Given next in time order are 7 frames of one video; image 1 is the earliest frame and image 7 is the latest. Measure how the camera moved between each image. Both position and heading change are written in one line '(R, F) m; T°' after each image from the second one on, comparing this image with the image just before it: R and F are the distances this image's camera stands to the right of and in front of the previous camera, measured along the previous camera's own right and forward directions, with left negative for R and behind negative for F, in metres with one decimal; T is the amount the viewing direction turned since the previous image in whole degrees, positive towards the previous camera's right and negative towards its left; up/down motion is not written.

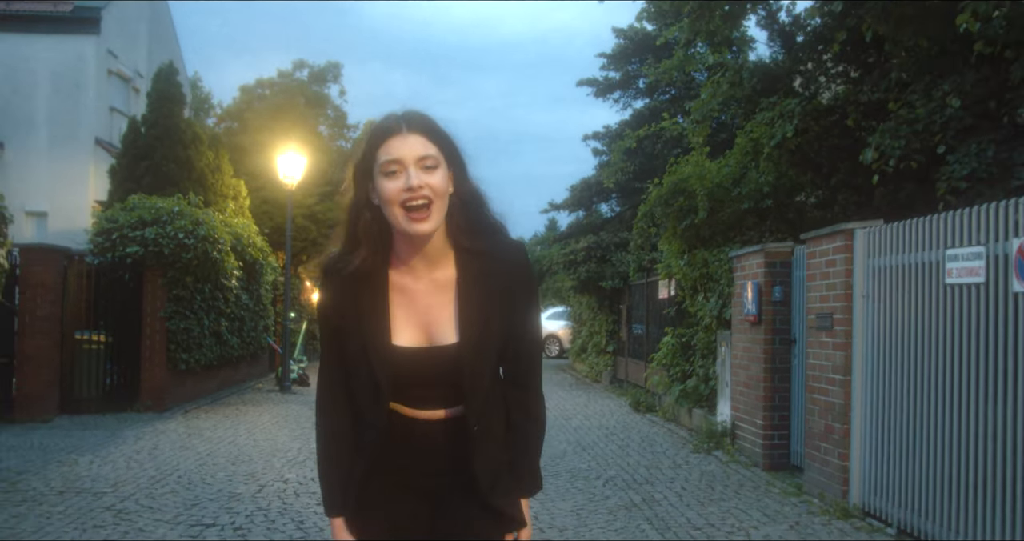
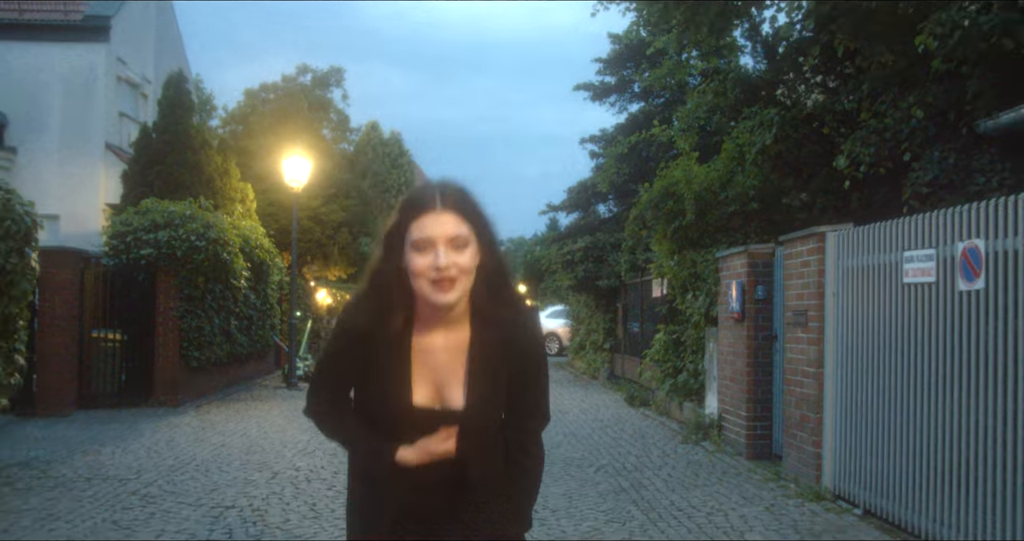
(0.0, -0.5) m; 0°
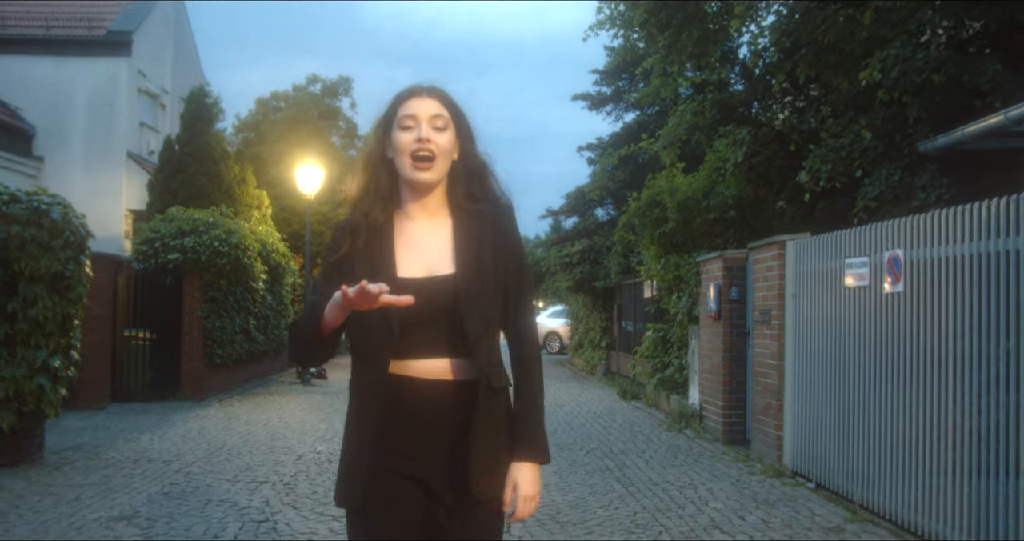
(+0.1, -1.0) m; 0°
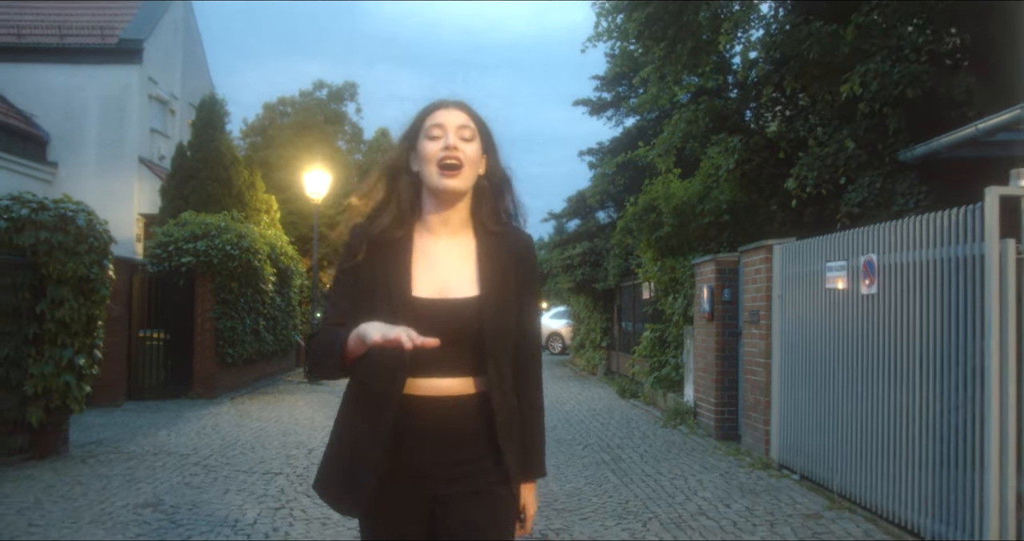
(0.0, -0.5) m; 0°
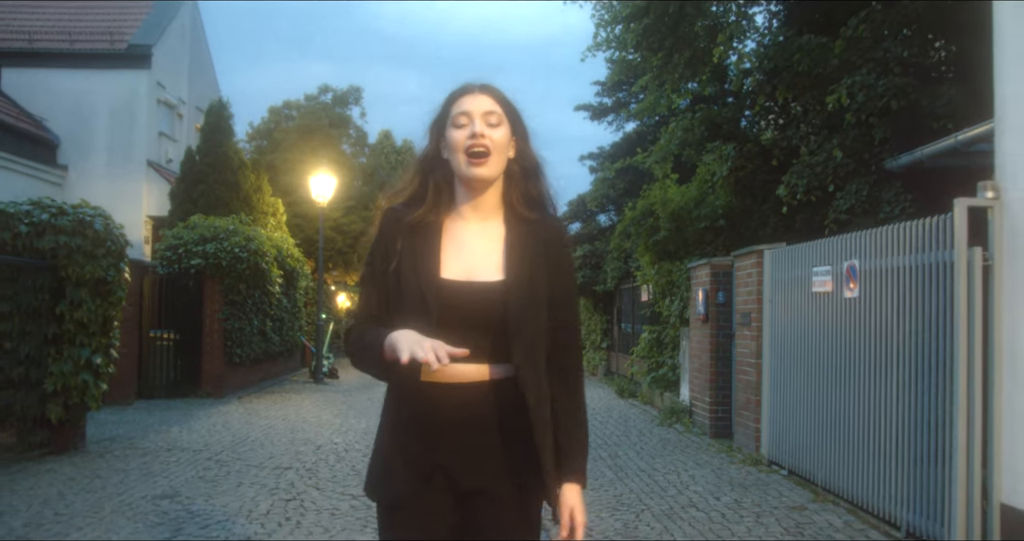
(0.0, -0.4) m; 0°
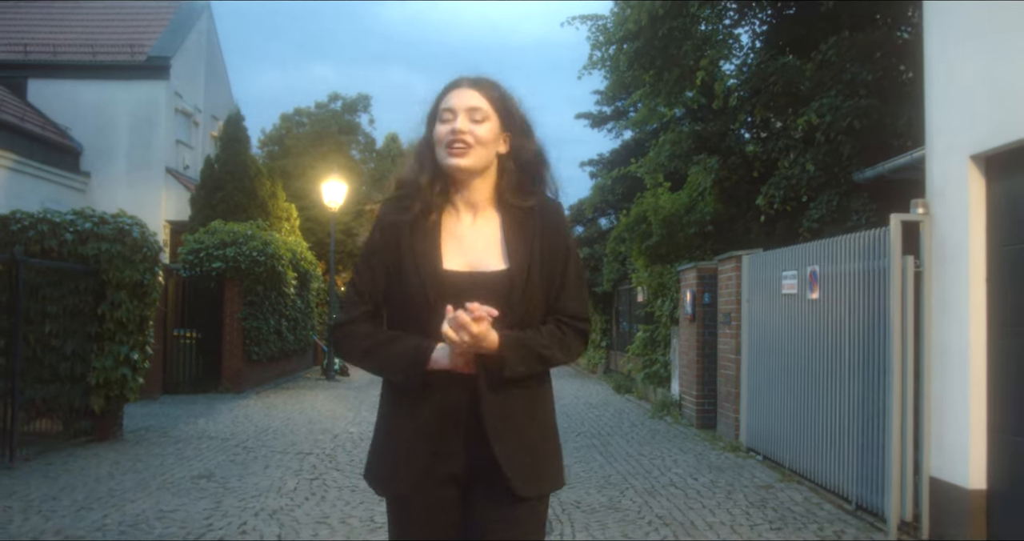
(+0.1, -0.9) m; 0°
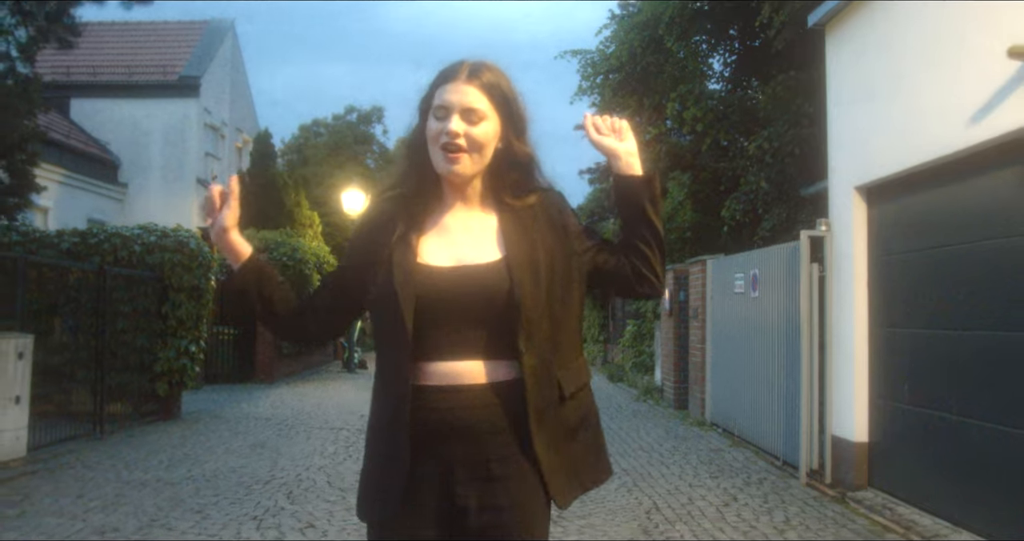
(+0.1, -1.8) m; -1°
